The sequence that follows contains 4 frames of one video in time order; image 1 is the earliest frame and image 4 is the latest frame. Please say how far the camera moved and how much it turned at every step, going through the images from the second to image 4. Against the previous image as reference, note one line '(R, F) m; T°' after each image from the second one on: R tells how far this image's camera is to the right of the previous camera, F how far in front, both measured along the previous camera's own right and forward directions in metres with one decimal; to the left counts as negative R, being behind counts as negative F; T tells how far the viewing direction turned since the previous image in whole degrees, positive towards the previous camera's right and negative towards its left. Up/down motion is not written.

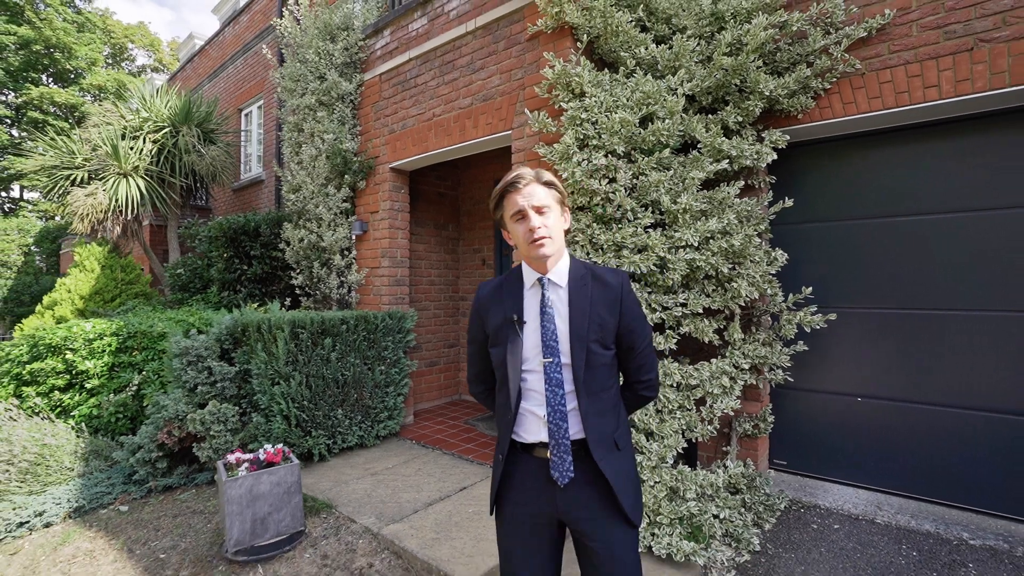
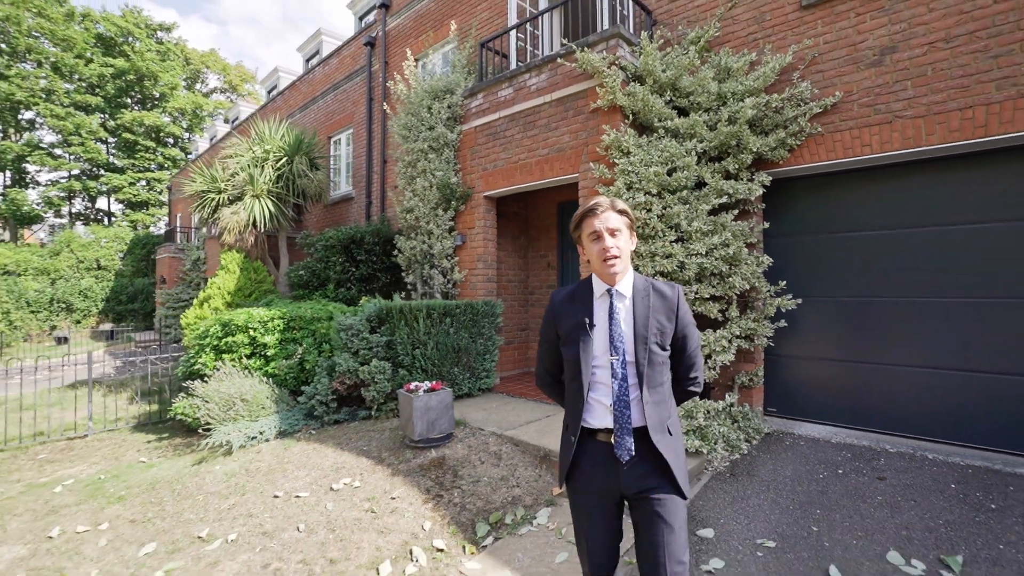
(-0.3, -1.5) m; -4°
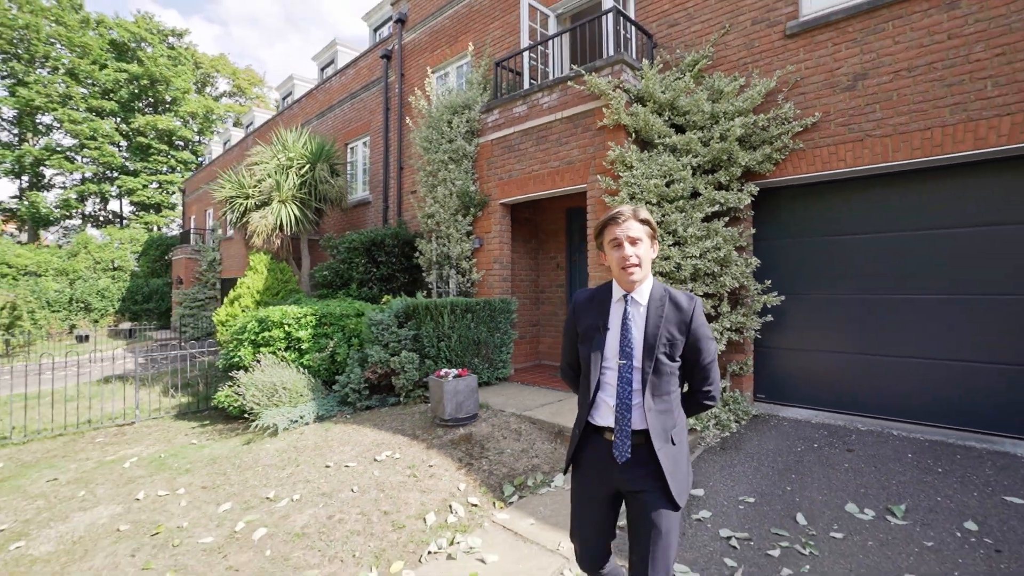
(-0.1, -0.6) m; 0°
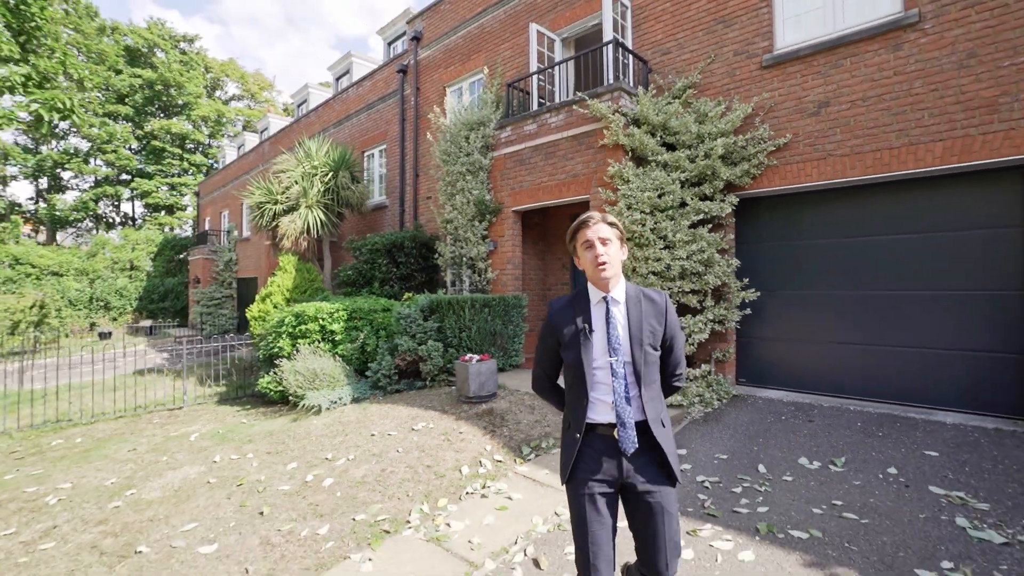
(-0.1, -0.8) m; 0°
